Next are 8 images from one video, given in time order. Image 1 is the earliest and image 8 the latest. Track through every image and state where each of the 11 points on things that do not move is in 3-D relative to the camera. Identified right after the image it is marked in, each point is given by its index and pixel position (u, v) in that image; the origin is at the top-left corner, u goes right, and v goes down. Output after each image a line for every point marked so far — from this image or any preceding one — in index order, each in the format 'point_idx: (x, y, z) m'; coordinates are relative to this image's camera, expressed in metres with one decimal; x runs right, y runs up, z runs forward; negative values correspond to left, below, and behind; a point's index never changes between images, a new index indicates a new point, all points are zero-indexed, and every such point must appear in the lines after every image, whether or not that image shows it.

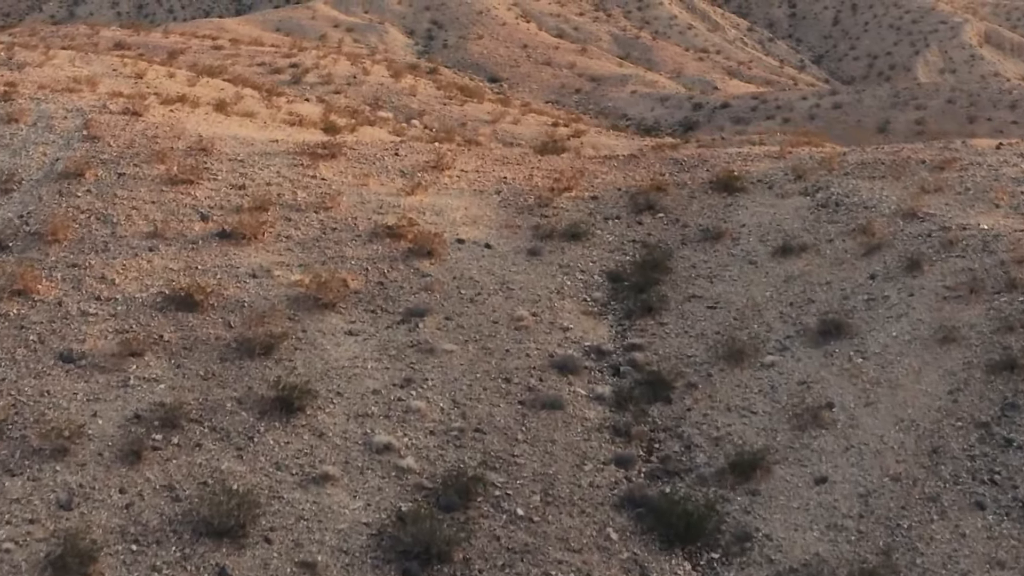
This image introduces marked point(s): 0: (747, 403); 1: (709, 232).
0: (+1.4, -0.7, +8.4) m
1: (+1.4, +0.4, +10.6) m
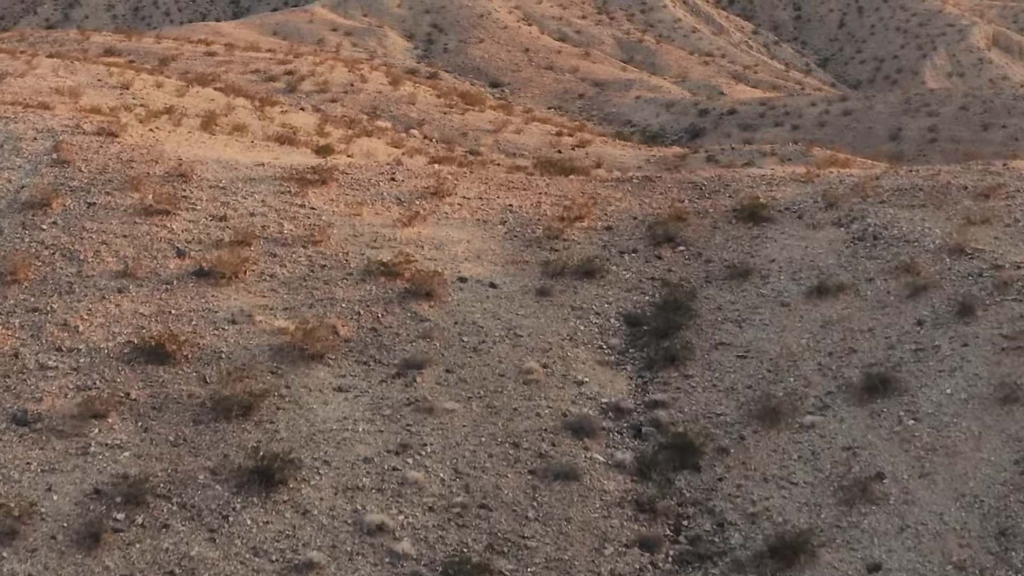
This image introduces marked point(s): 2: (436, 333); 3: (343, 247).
0: (+1.4, -0.9, +7.4) m
1: (+1.5, +0.1, +9.7) m
2: (-0.5, -0.3, +8.6) m
3: (-1.1, +0.3, +9.7) m
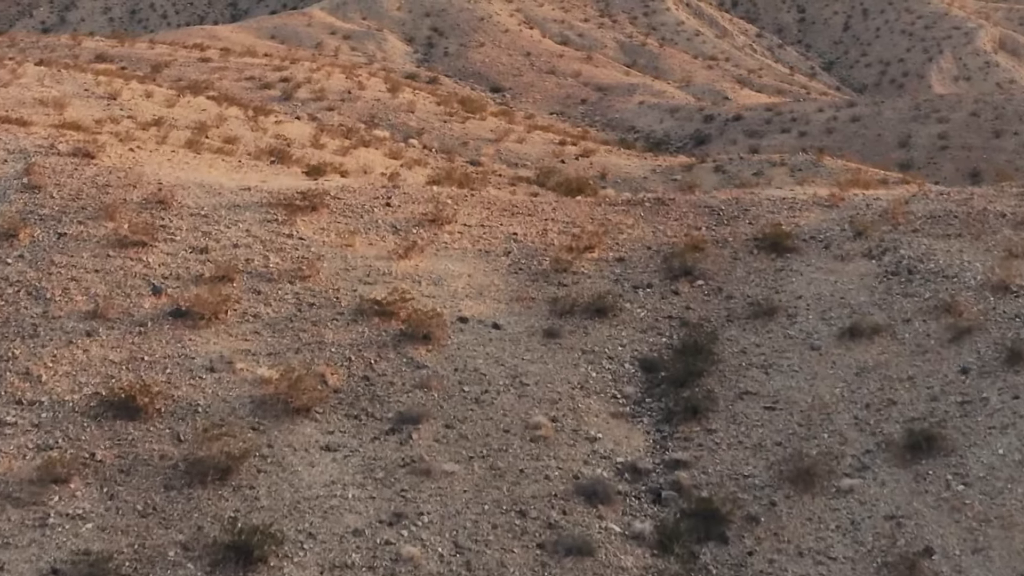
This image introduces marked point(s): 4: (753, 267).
0: (+1.4, -1.2, +6.7) m
1: (+1.5, -0.1, +8.9) m
2: (-0.4, -0.5, +7.8) m
3: (-1.1, 0.0, +8.9) m
4: (+1.6, +0.1, +9.5) m
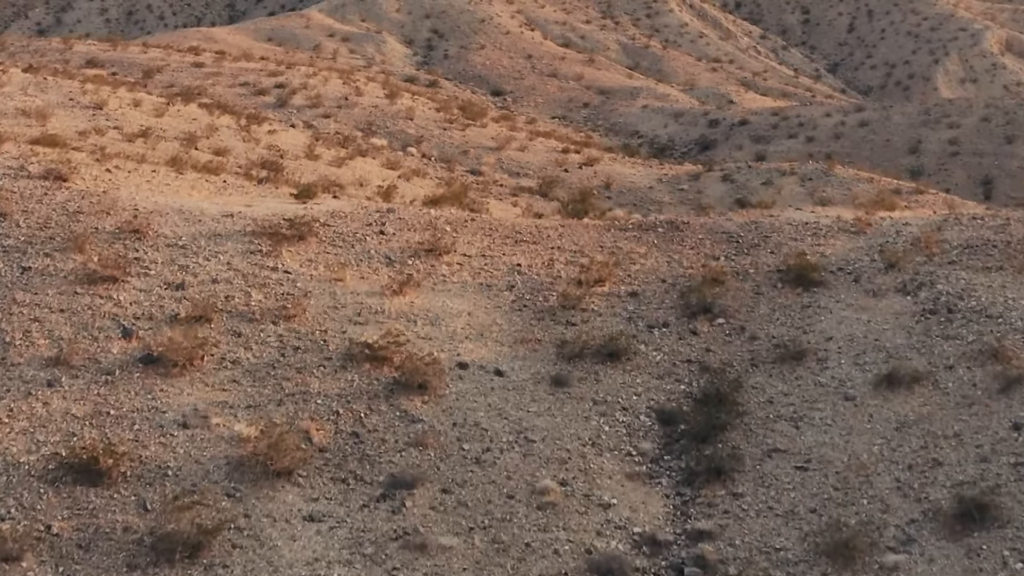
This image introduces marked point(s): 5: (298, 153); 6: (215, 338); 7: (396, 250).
0: (+1.5, -1.4, +5.9) m
1: (+1.5, -0.3, +8.1) m
2: (-0.4, -0.7, +7.1) m
3: (-1.1, -0.2, +8.2) m
4: (+1.6, -0.1, +8.8) m
5: (-2.9, +1.9, +19.8) m
6: (-1.6, -0.3, +7.9) m
7: (-0.8, +0.2, +9.4) m
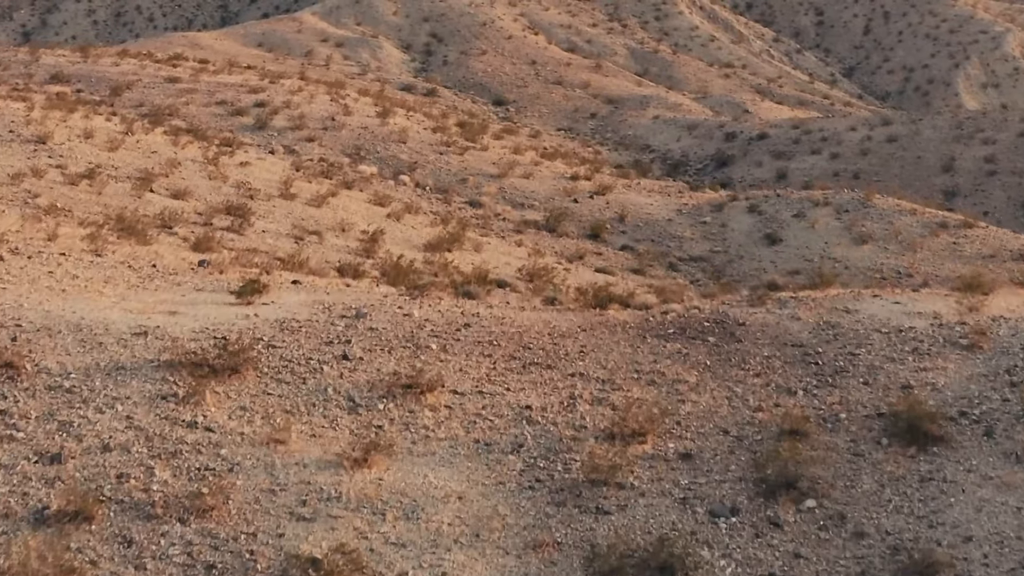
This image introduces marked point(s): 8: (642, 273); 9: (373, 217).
0: (+1.5, -2.2, +3.5) m
1: (+1.6, -1.1, +5.7) m
2: (-0.4, -1.5, +4.7) m
3: (-1.0, -0.9, +5.8) m
4: (+1.6, -0.8, +6.4) m
5: (-2.9, +1.2, +17.4) m
6: (-1.6, -1.0, +5.5) m
7: (-0.7, -0.5, +7.0) m
8: (+1.8, +0.2, +19.3) m
9: (-1.7, +0.9, +17.7) m
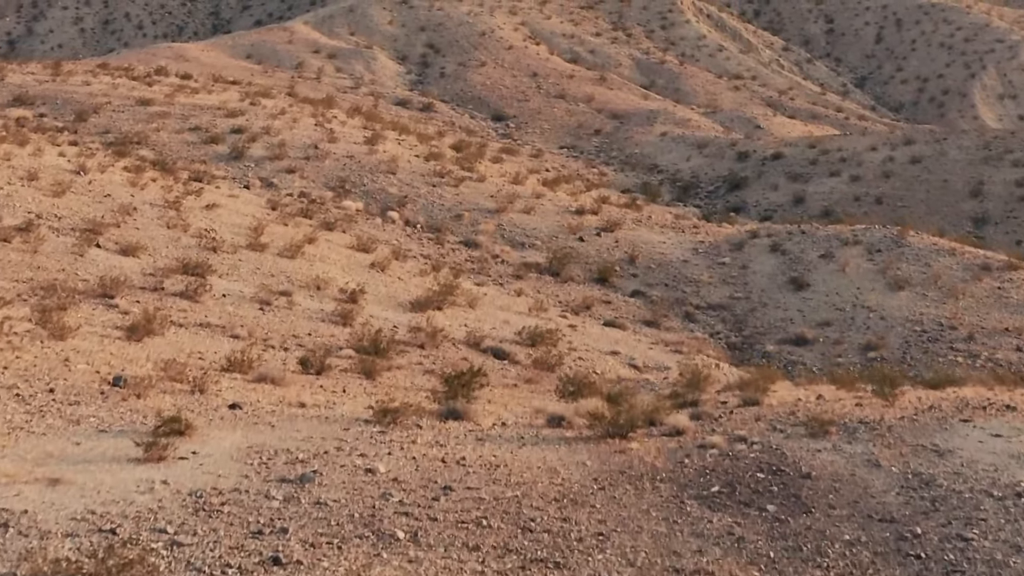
0: (+1.5, -2.8, +1.6) m
1: (+1.6, -1.7, +3.8) m
2: (-0.4, -2.1, +2.7) m
3: (-1.1, -1.6, +3.8) m
4: (+1.6, -1.5, +4.4) m
5: (-2.9, +0.5, +15.4) m
6: (-1.6, -1.6, +3.6) m
7: (-0.7, -1.1, +5.0) m
8: (+1.7, -0.5, +17.4) m
9: (-1.7, +0.2, +15.8) m
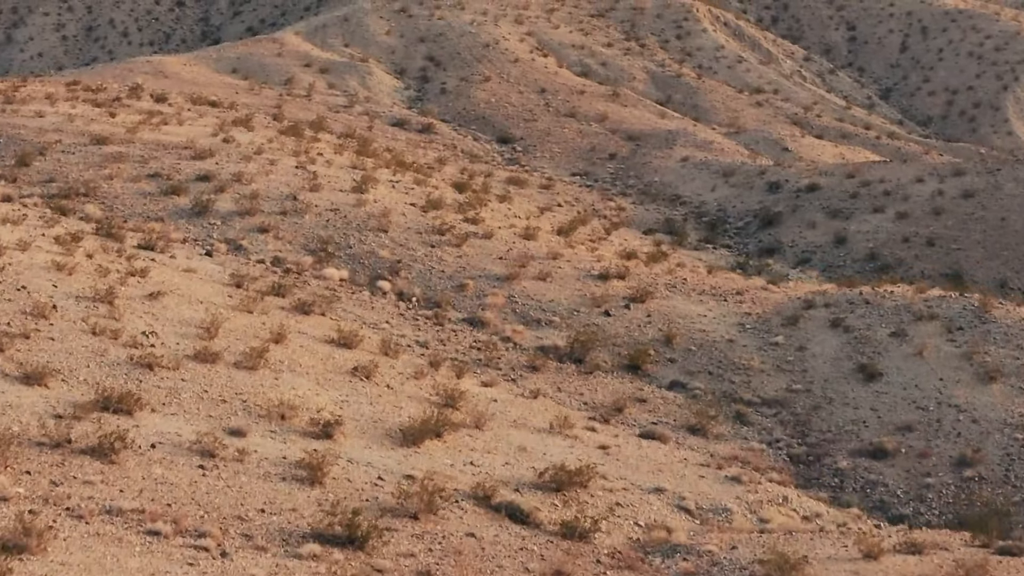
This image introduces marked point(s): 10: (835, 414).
0: (+1.6, -3.8, -1.6) m
1: (+1.7, -2.7, +0.6) m
2: (-0.3, -3.1, -0.4) m
3: (-0.9, -2.6, +0.7) m
4: (+1.8, -2.5, +1.3) m
5: (-2.7, -0.5, +12.3) m
6: (-1.5, -2.7, +0.4) m
7: (-0.6, -2.1, +1.9) m
8: (+1.9, -1.5, +14.2) m
9: (-1.6, -0.8, +12.6) m
10: (+3.4, -1.3, +15.2) m
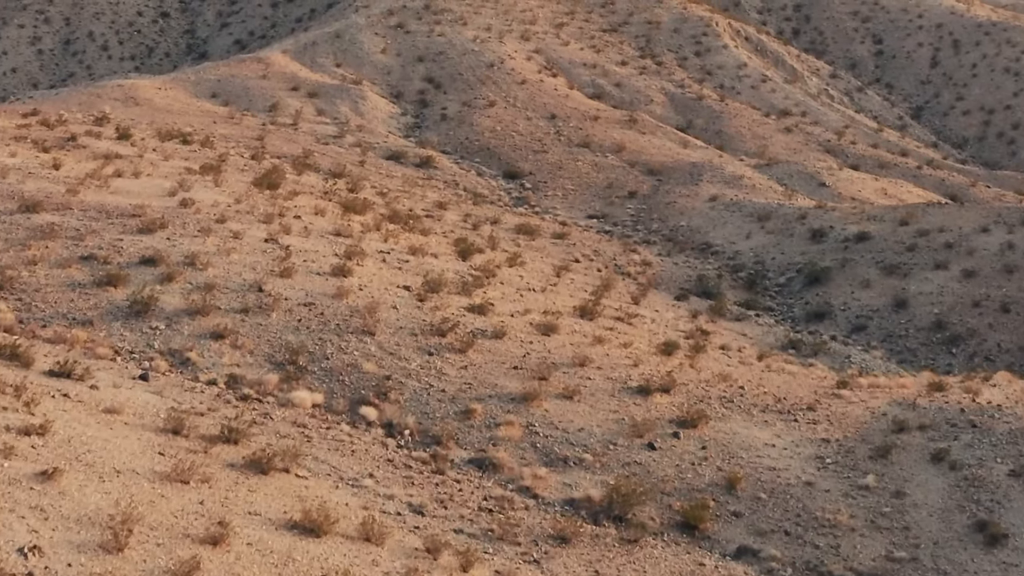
0: (+1.8, -5.0, -5.1) m
1: (+1.9, -3.9, -2.9) m
2: (-0.1, -4.3, -4.0) m
3: (-0.8, -3.8, -2.9) m
4: (+1.9, -3.7, -2.3) m
5: (-2.6, -1.6, +8.8) m
6: (-1.3, -3.8, -3.1) m
7: (-0.4, -3.3, -1.7) m
8: (+2.1, -2.6, +10.7) m
9: (-1.4, -1.9, +9.1) m
10: (+3.6, -2.5, +11.6) m
